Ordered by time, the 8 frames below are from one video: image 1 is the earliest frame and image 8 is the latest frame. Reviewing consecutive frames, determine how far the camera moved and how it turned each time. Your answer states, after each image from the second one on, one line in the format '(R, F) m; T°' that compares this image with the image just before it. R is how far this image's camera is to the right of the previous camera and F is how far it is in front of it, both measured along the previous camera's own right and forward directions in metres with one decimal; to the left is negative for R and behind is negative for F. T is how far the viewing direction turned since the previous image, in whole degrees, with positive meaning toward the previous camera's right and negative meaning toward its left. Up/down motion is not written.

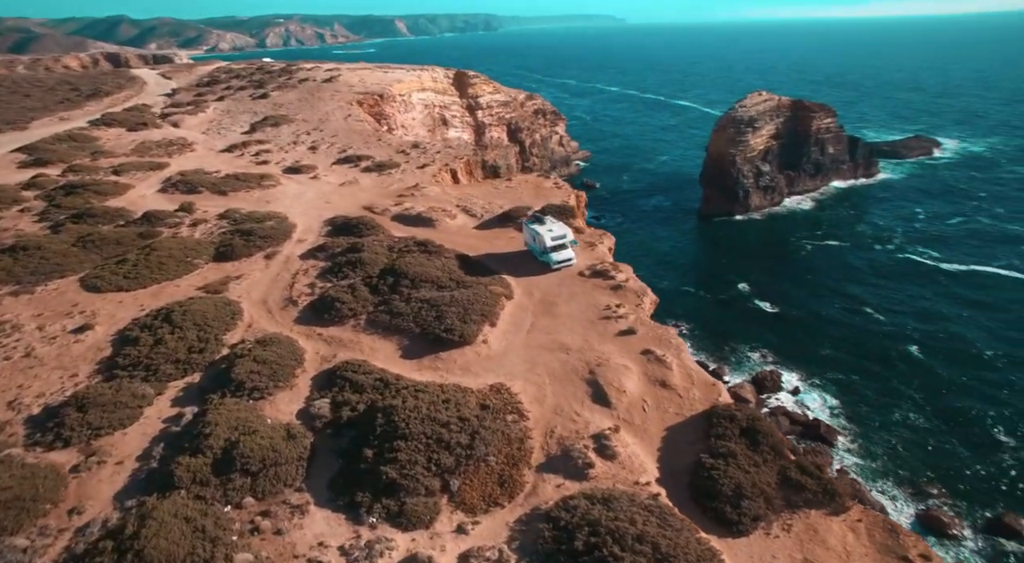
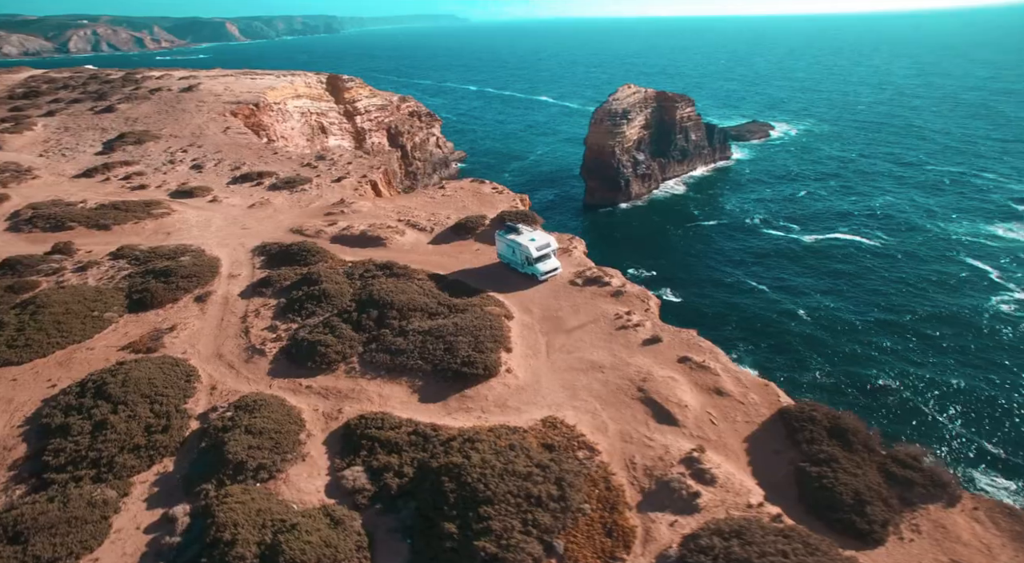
(-7.6, +4.0) m; +13°
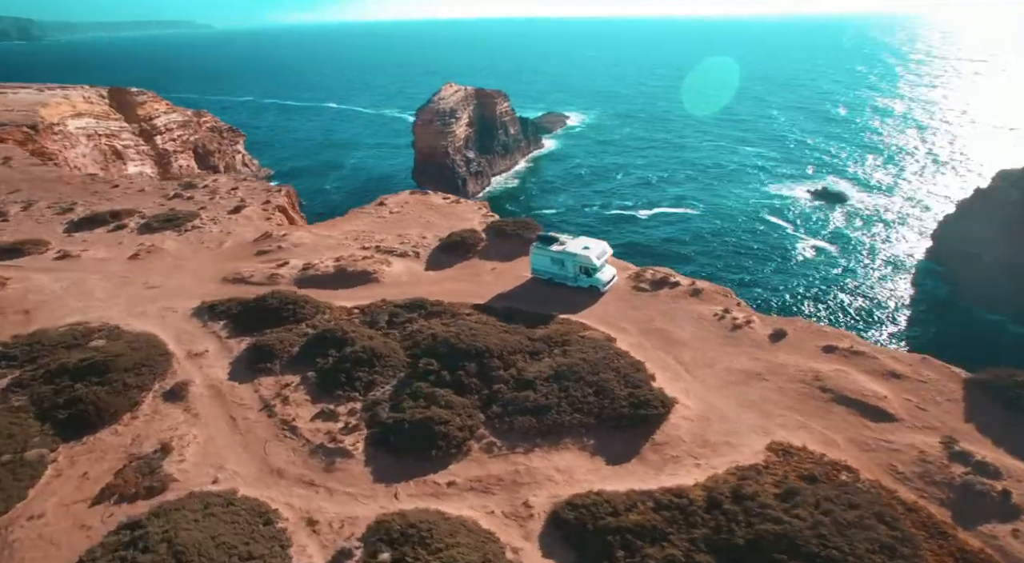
(-14.5, +8.5) m; +19°
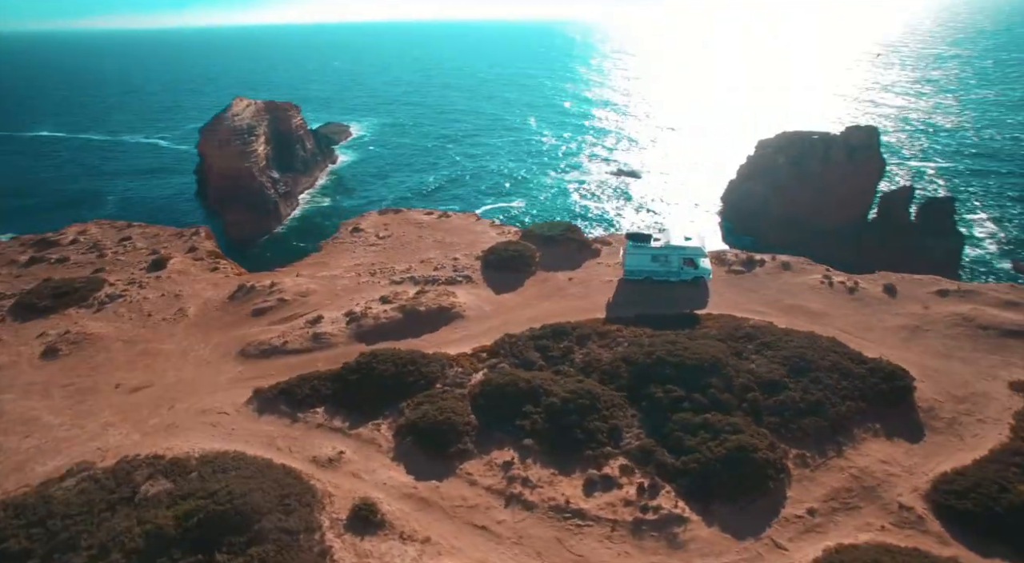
(-17.2, +7.7) m; +22°
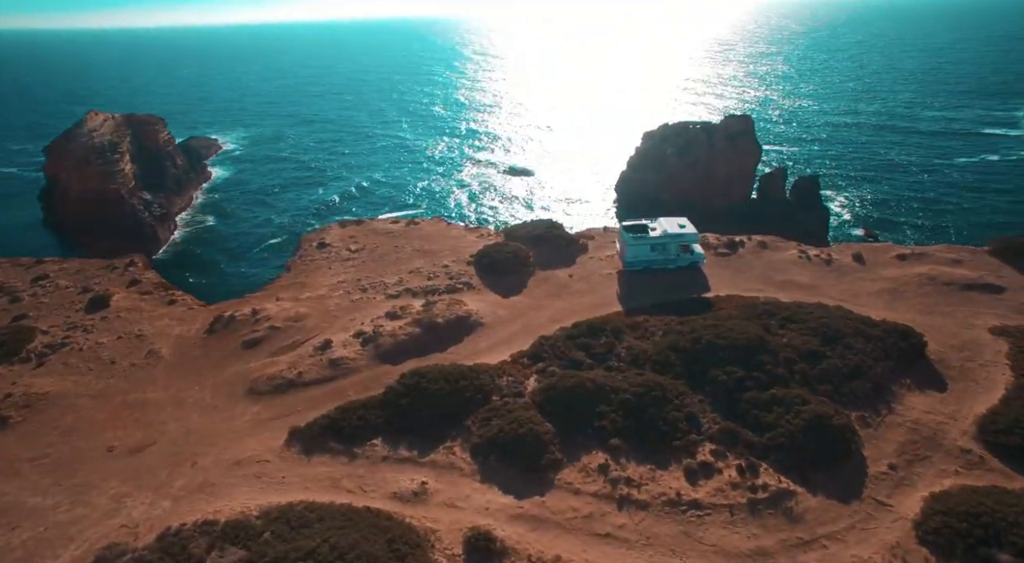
(-6.9, +1.6) m; +12°
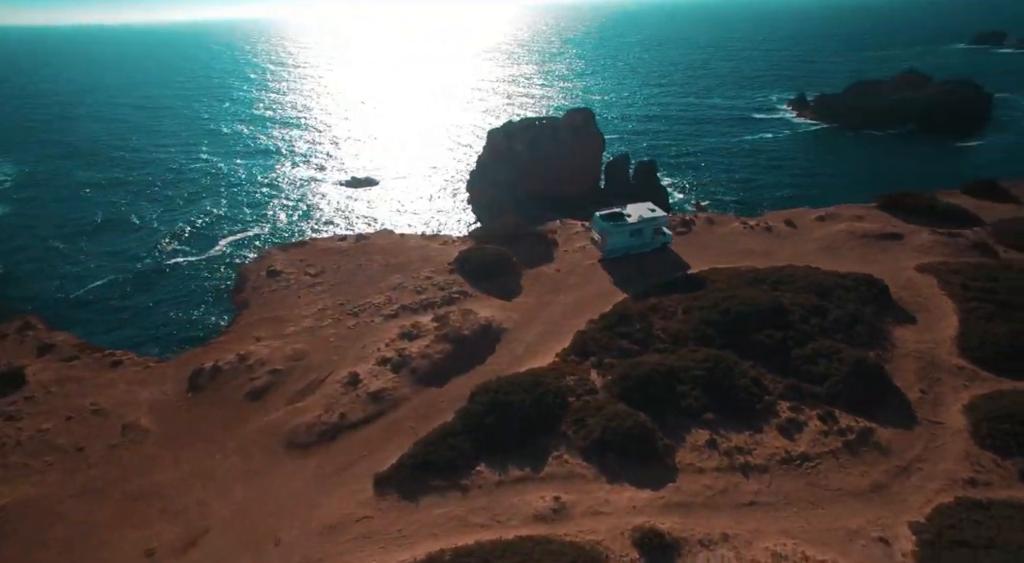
(-9.0, +2.1) m; +17°
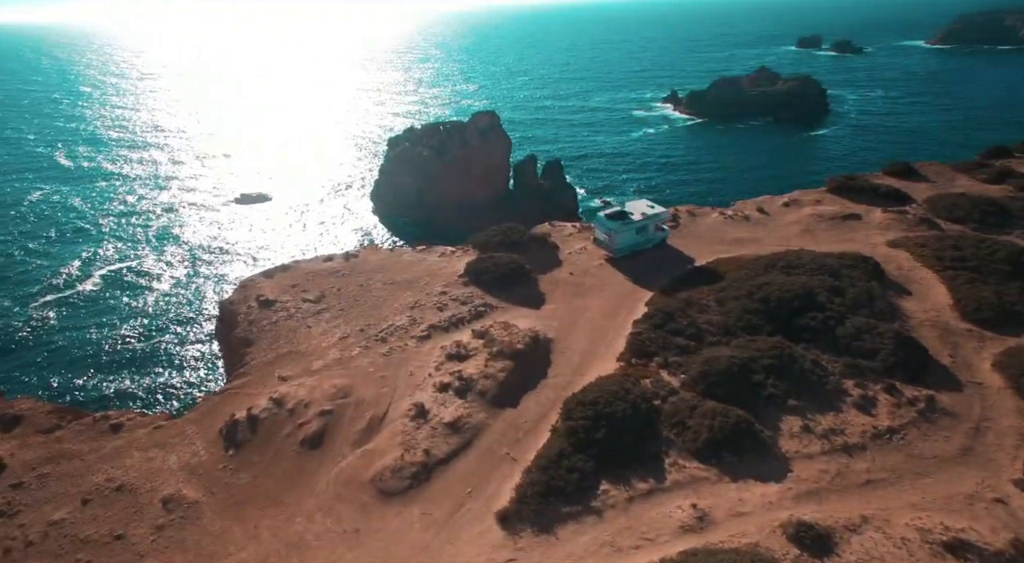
(-7.1, +2.0) m; +11°
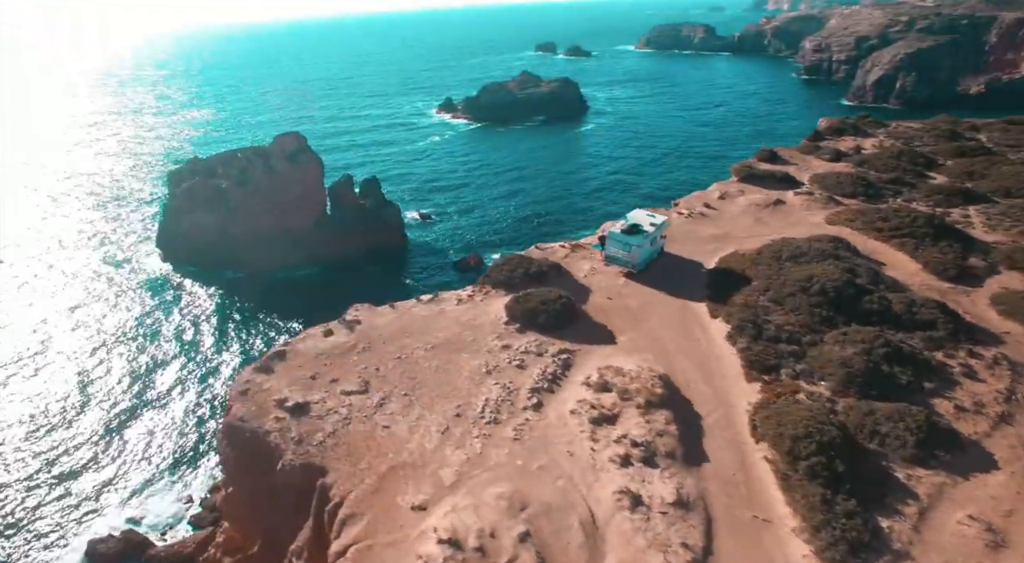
(-12.3, +6.4) m; +21°
